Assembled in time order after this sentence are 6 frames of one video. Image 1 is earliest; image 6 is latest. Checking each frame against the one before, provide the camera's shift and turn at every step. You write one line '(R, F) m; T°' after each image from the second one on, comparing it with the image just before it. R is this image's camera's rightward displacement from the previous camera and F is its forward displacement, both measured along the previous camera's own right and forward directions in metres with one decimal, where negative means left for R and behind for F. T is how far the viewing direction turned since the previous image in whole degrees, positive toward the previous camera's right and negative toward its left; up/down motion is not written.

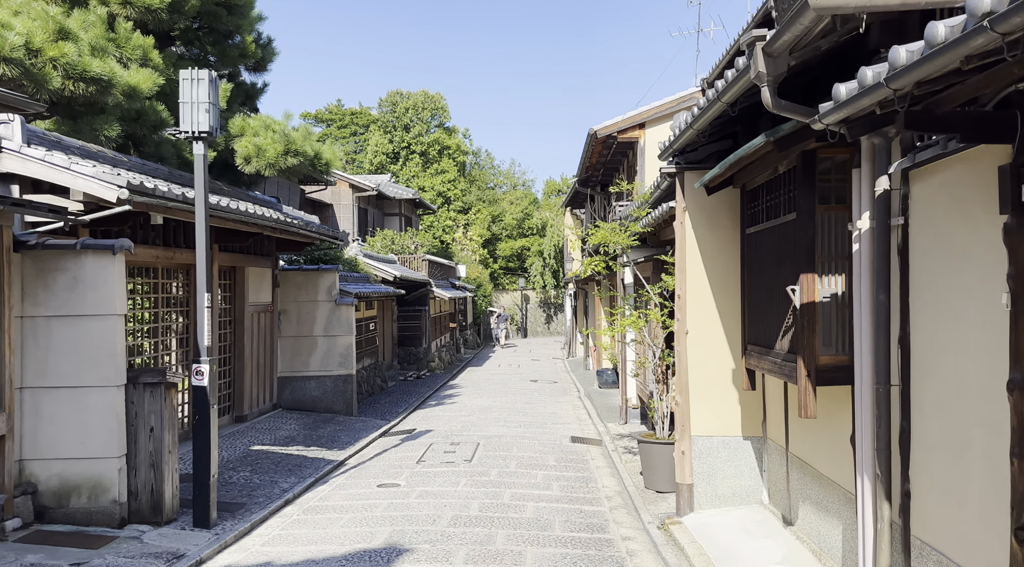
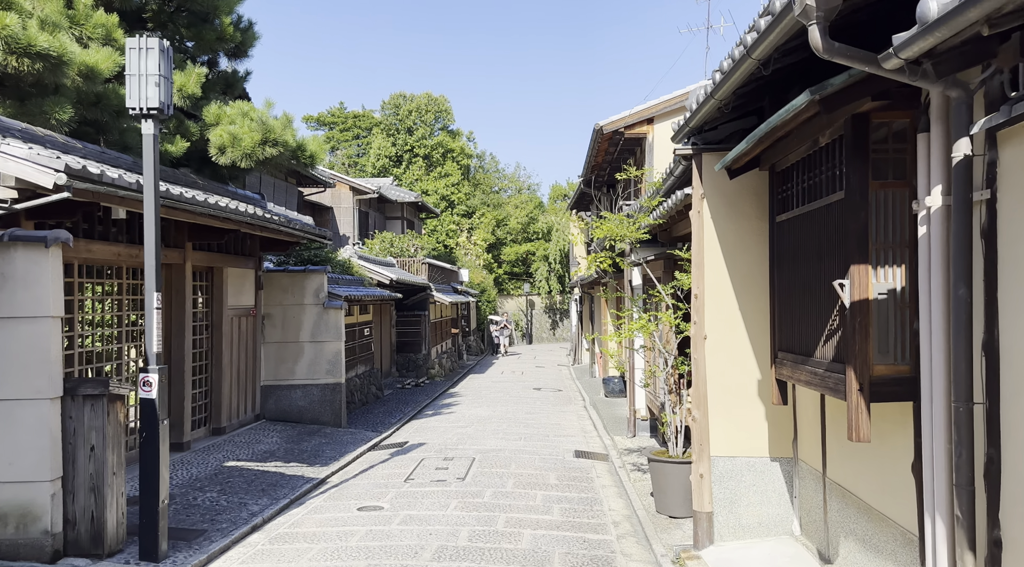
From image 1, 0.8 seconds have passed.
(+0.1, +0.9) m; -1°
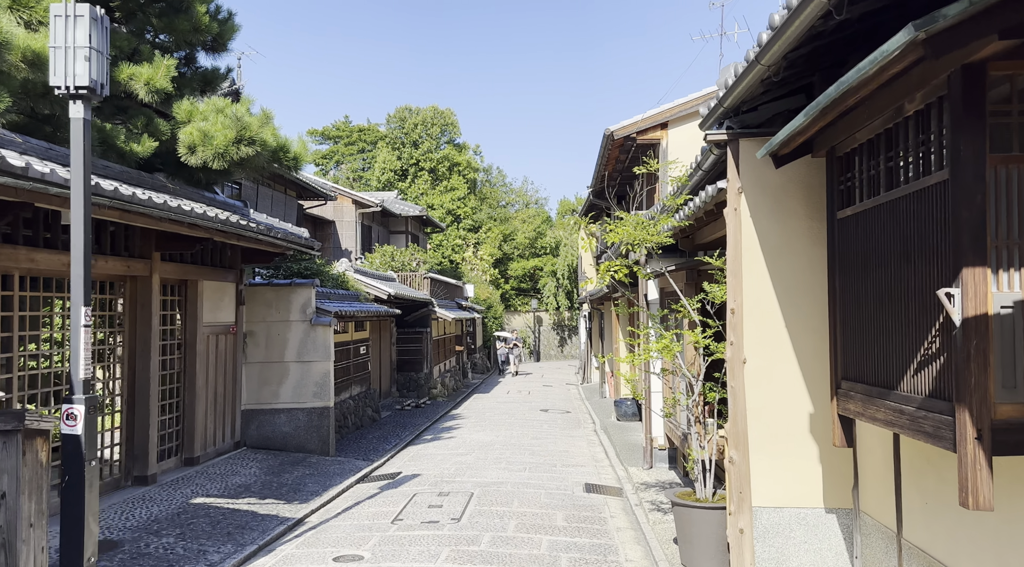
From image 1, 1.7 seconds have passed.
(+0.1, +1.1) m; -1°
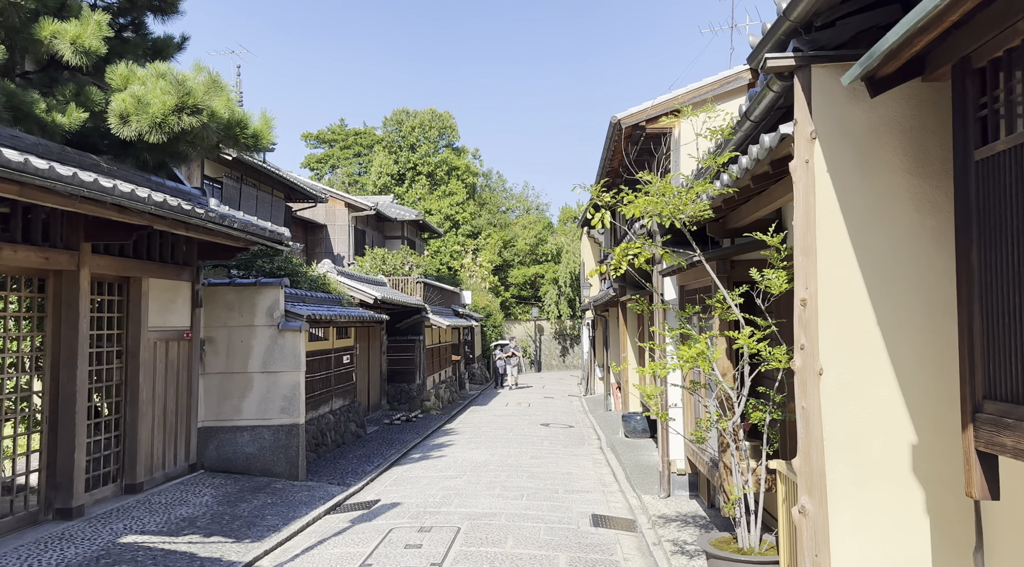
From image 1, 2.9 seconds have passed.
(+0.1, +1.5) m; 0°
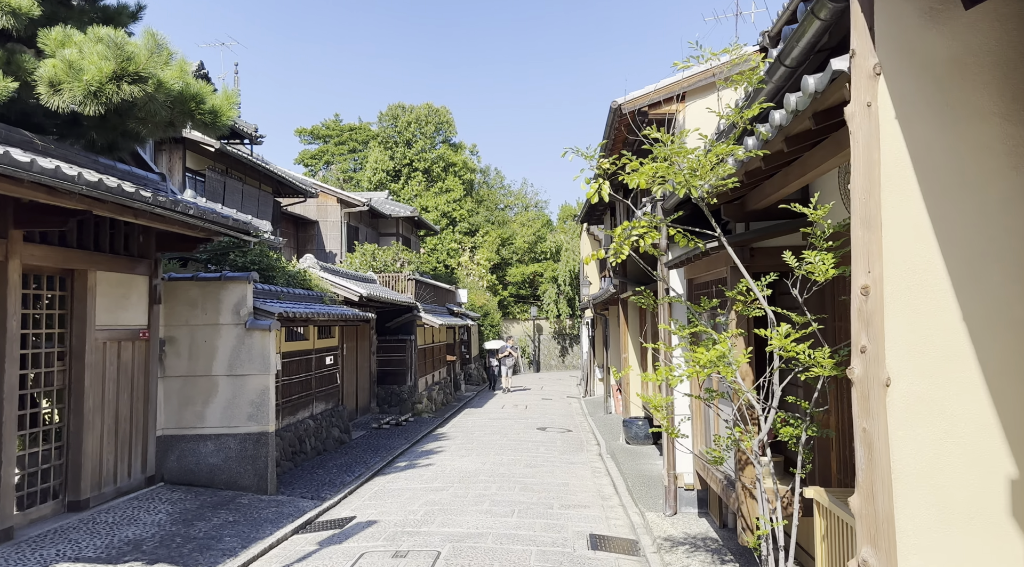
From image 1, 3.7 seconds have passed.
(+0.1, +0.9) m; 0°
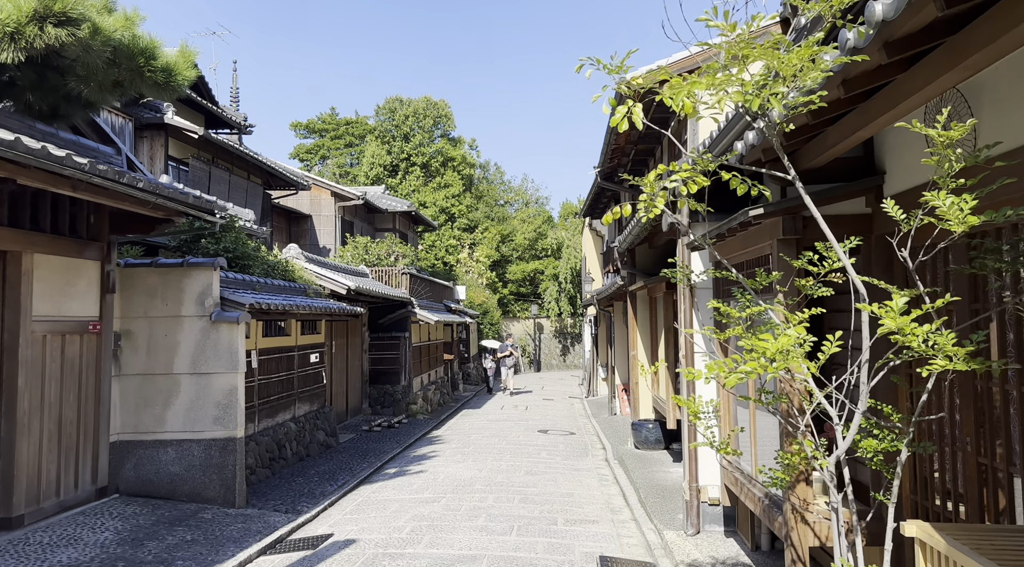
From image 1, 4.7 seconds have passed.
(0.0, +1.1) m; 0°
